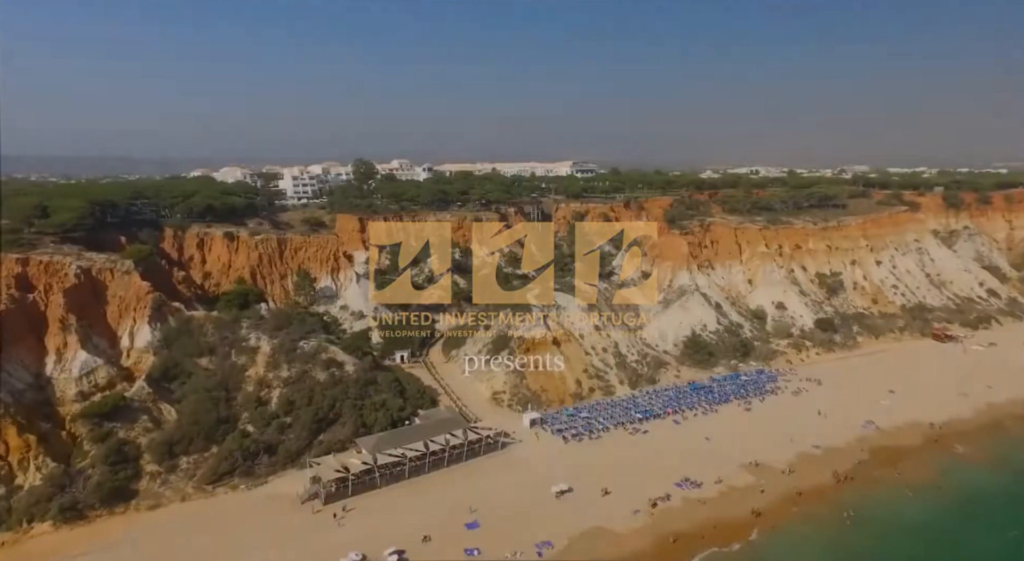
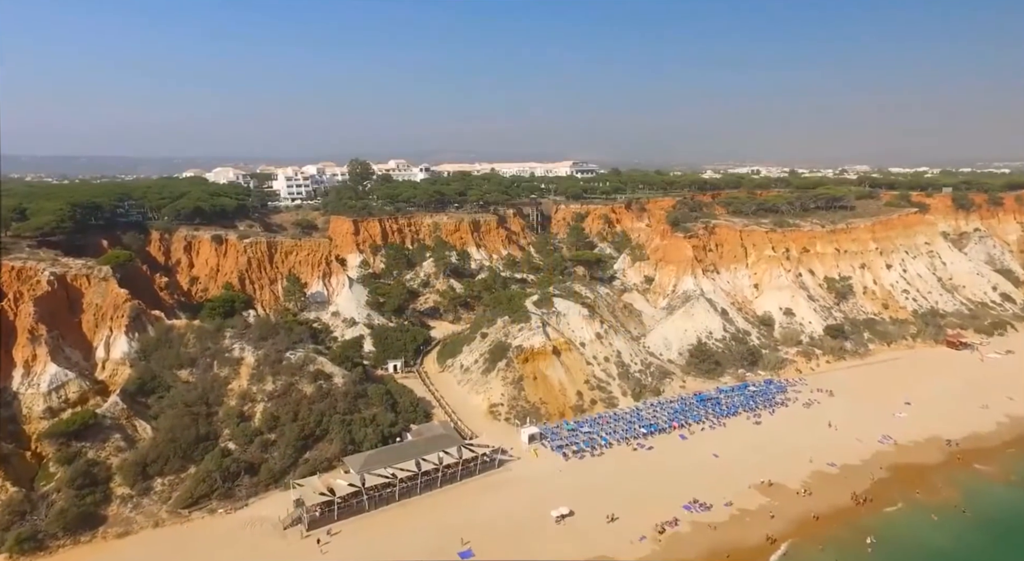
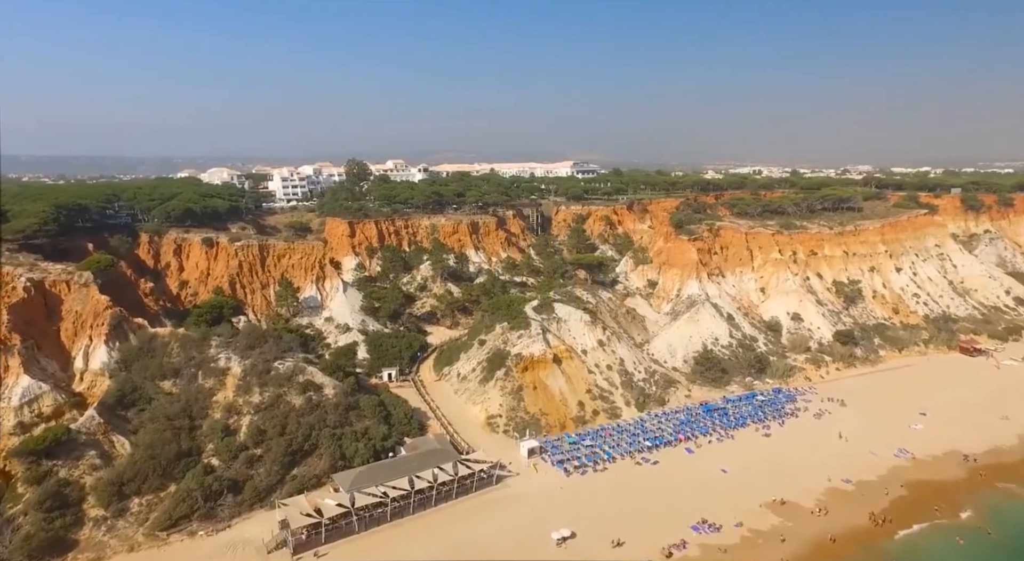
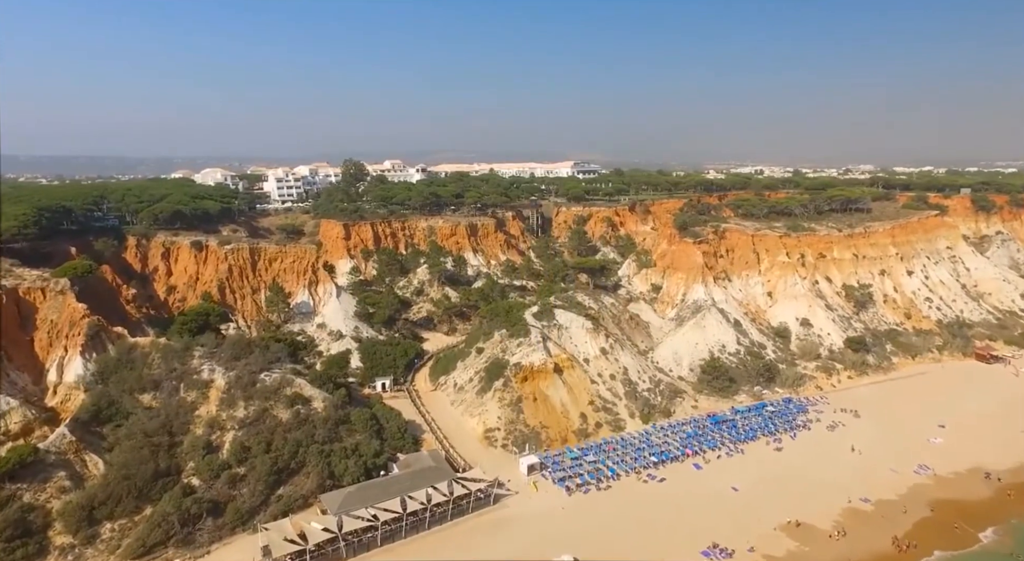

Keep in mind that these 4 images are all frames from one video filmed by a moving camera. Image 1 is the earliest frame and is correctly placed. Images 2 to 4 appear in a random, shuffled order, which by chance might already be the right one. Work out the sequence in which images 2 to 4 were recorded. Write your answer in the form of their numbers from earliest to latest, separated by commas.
2, 3, 4
